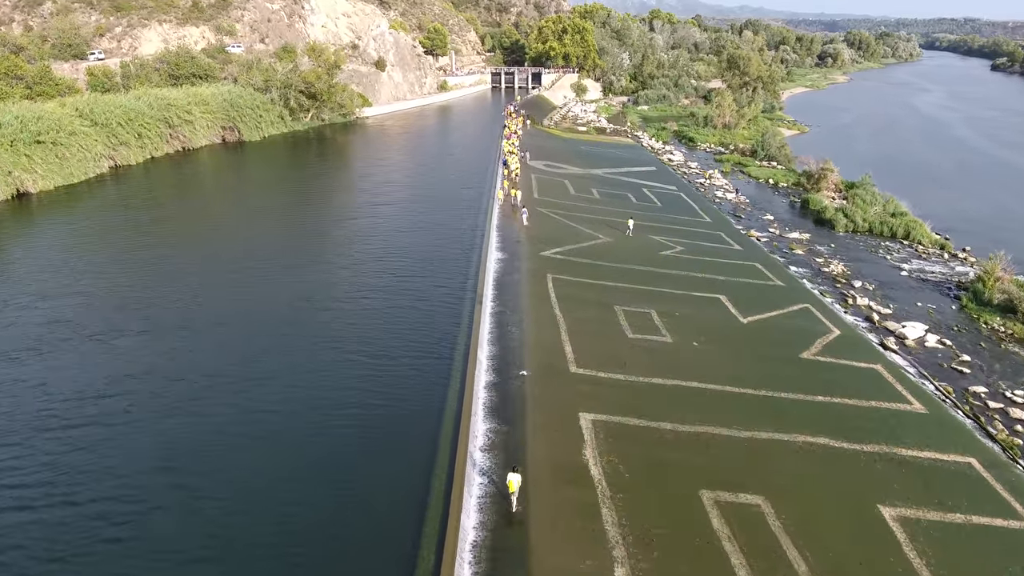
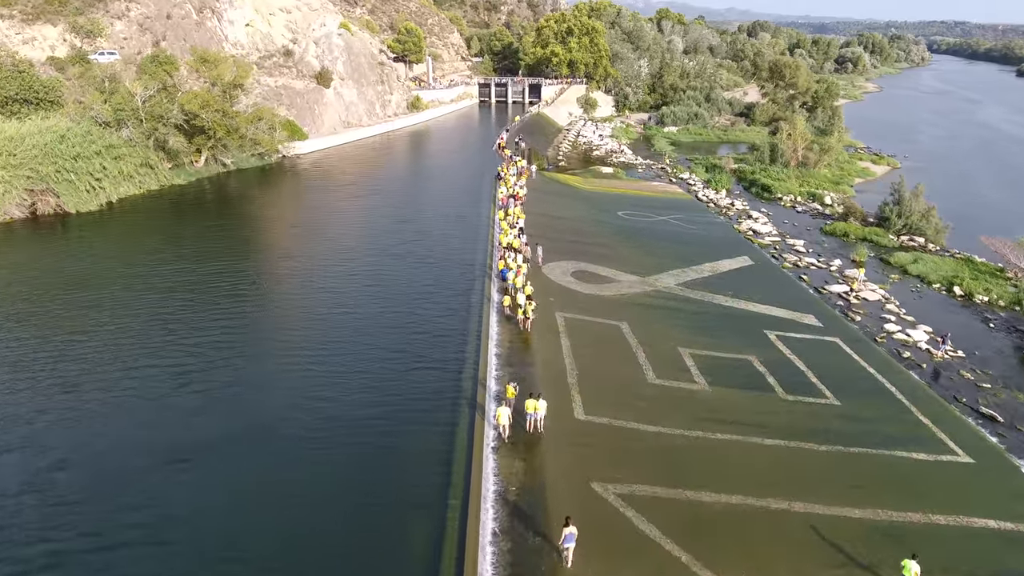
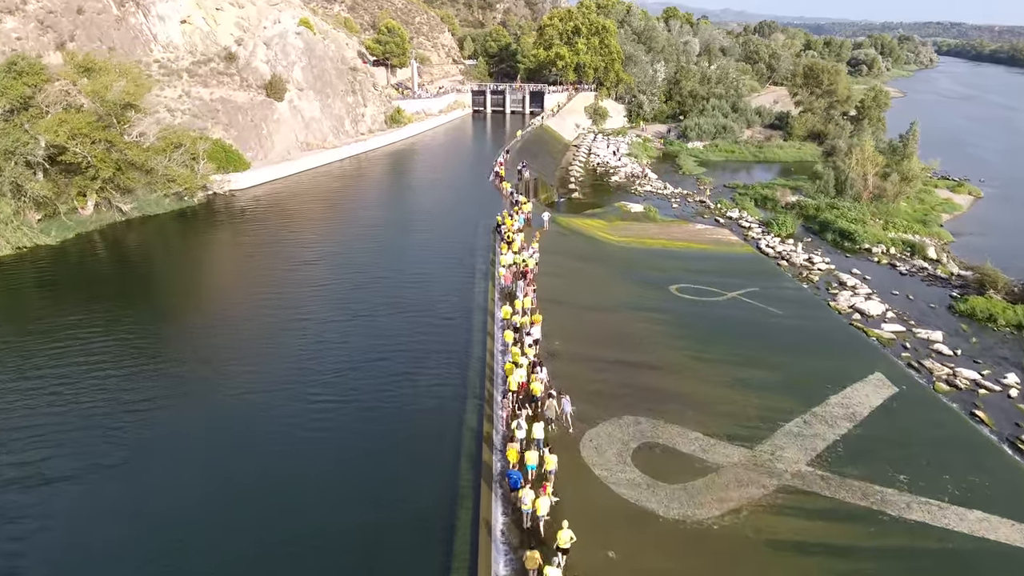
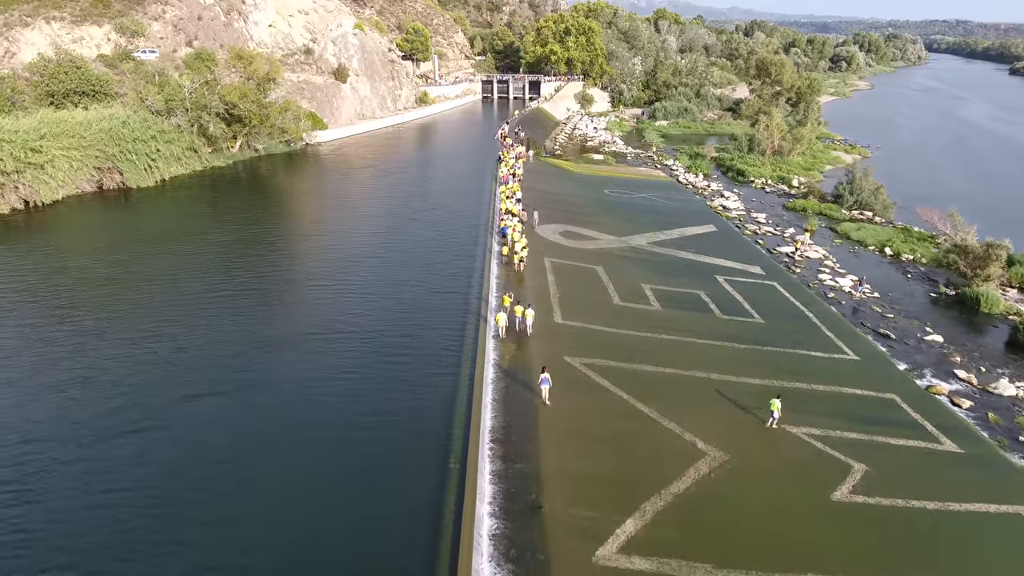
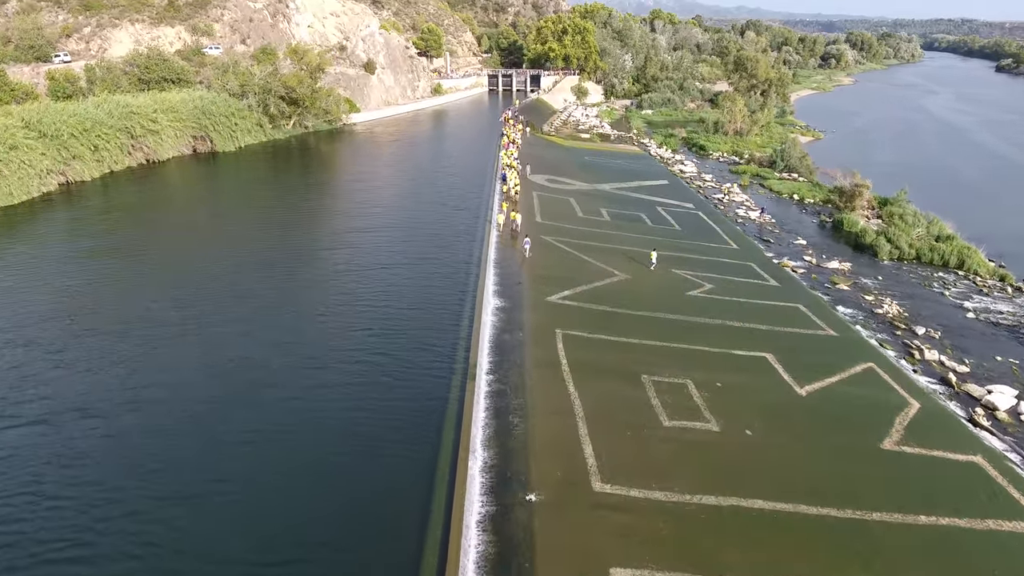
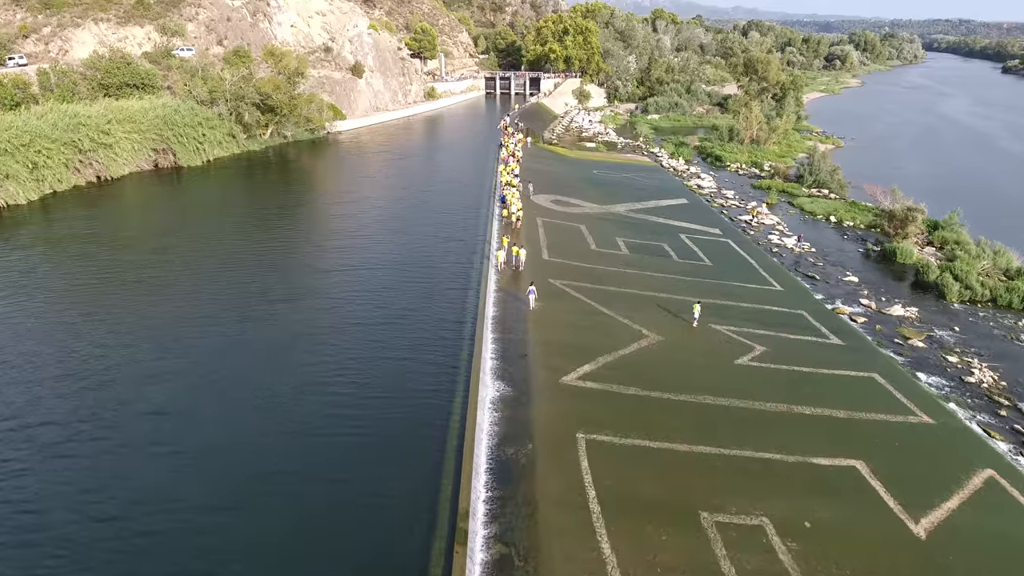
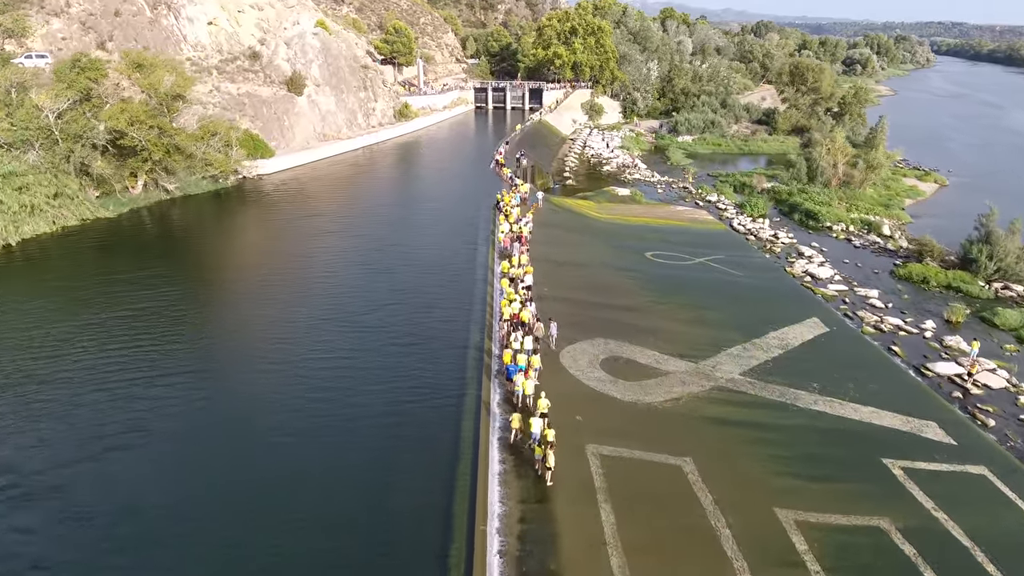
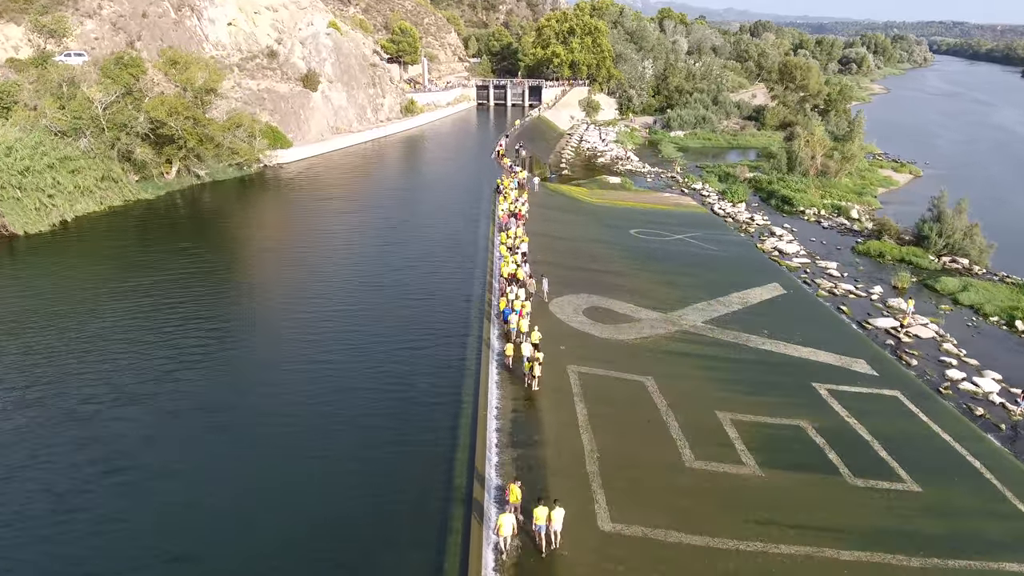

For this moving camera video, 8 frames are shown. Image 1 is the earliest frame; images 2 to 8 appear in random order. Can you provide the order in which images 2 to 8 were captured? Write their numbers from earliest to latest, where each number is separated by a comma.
5, 6, 4, 2, 8, 7, 3
